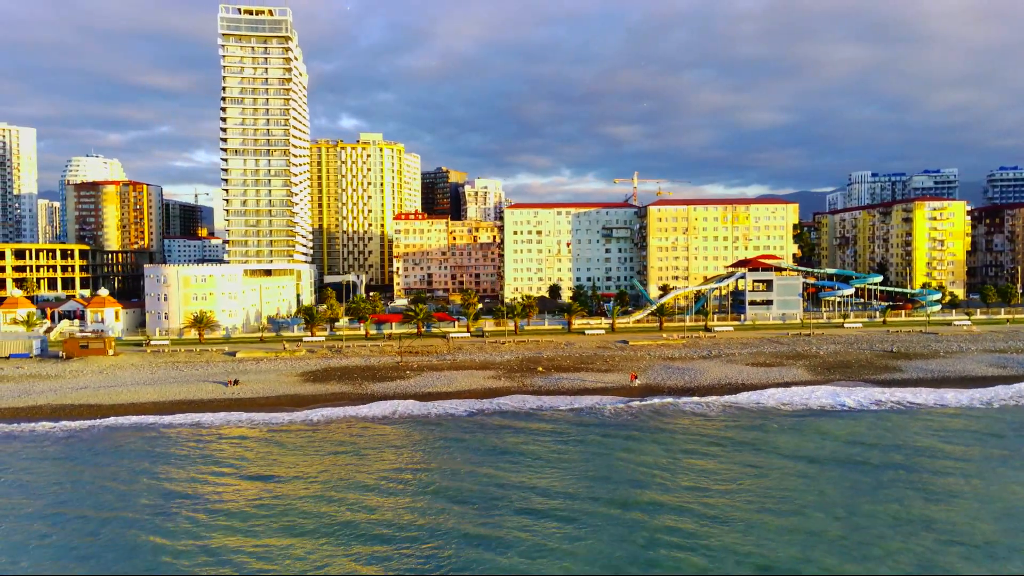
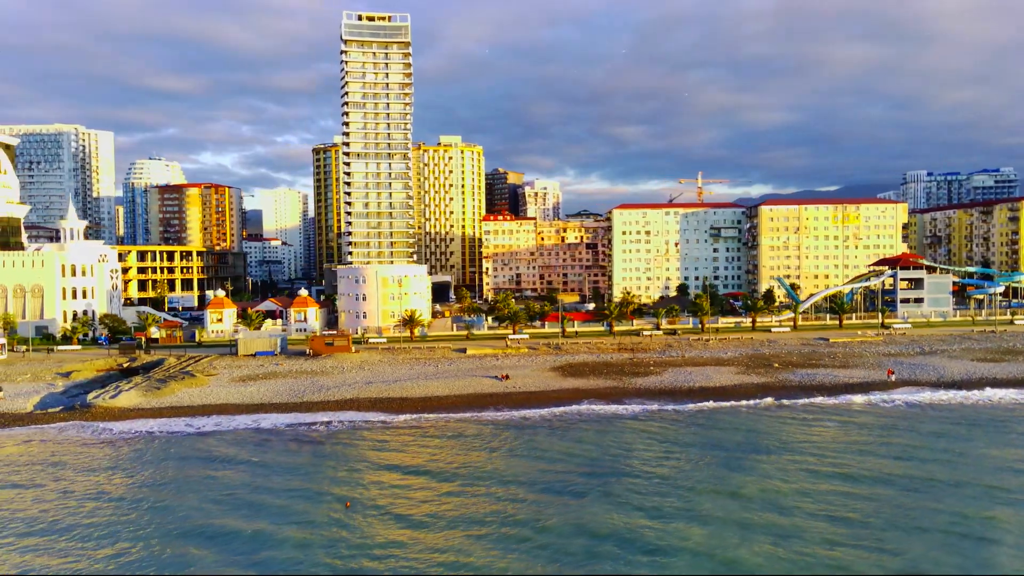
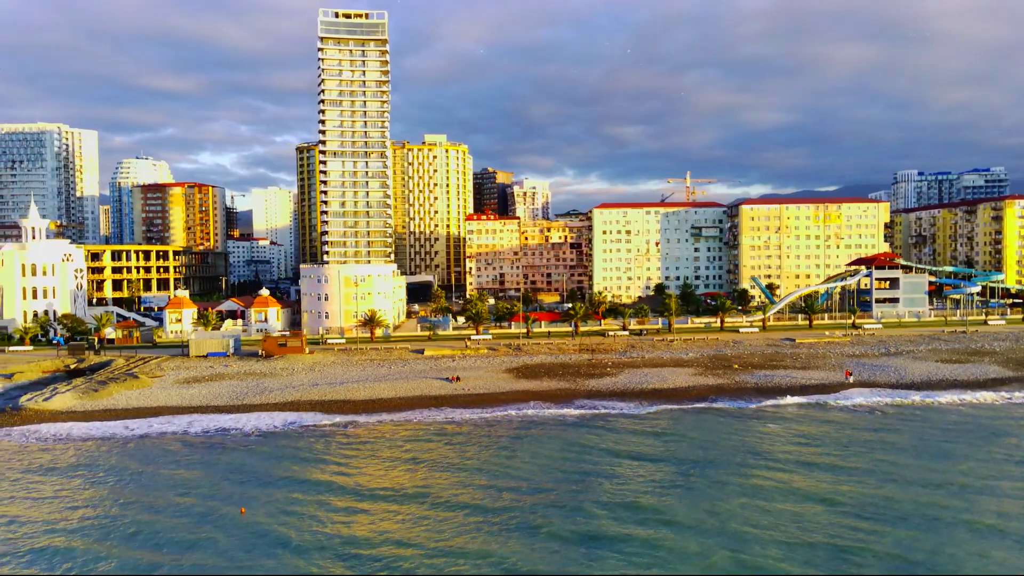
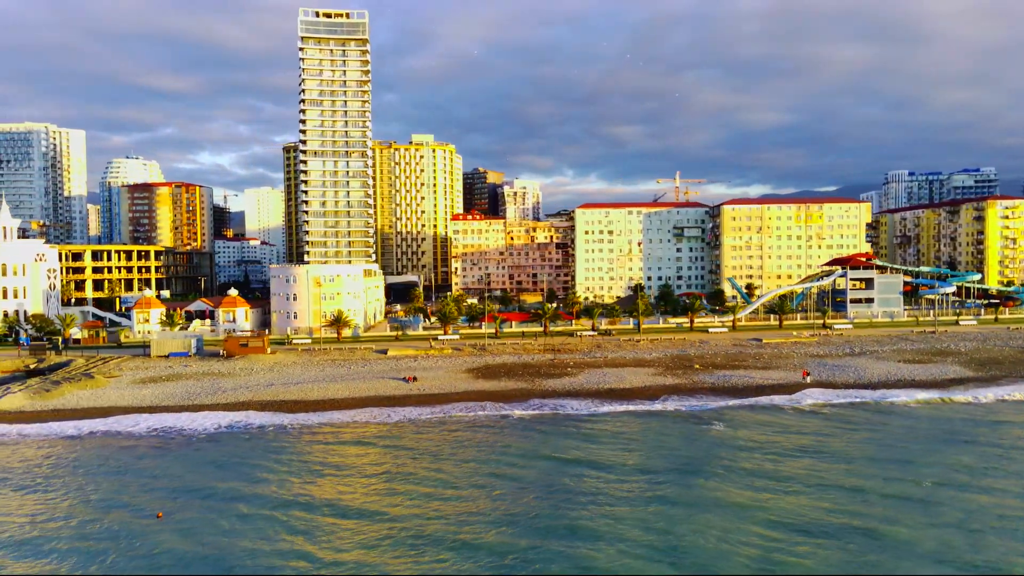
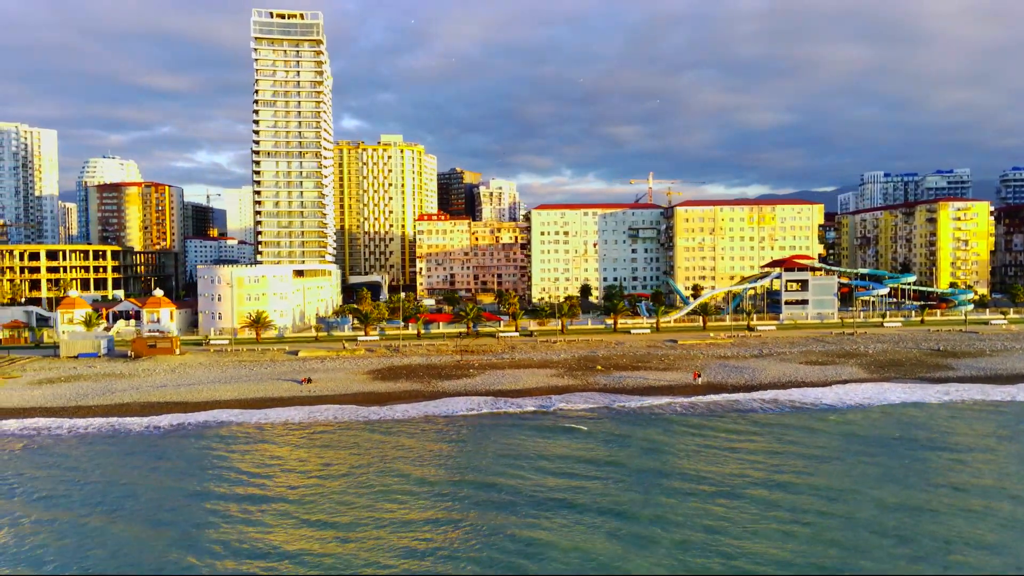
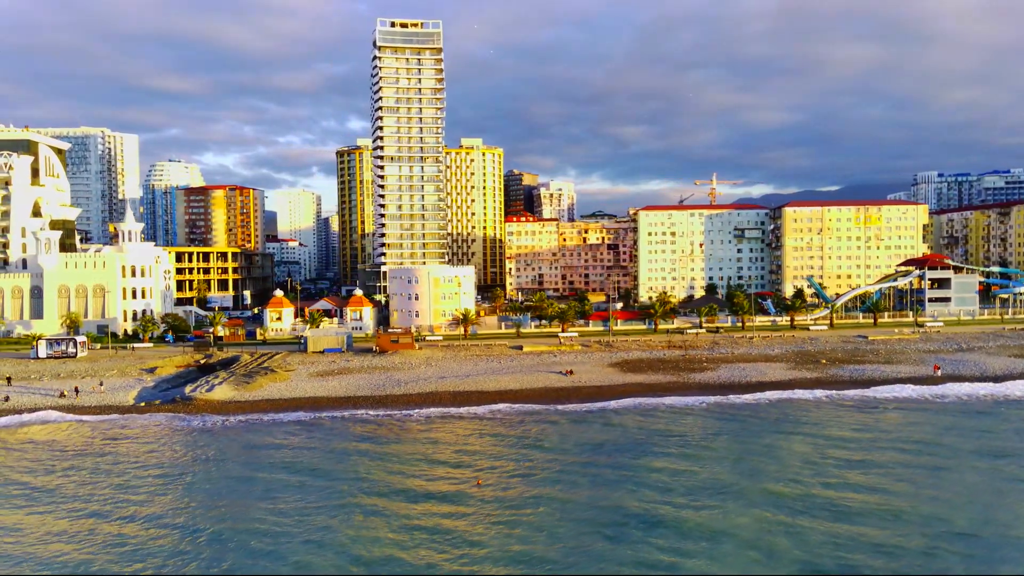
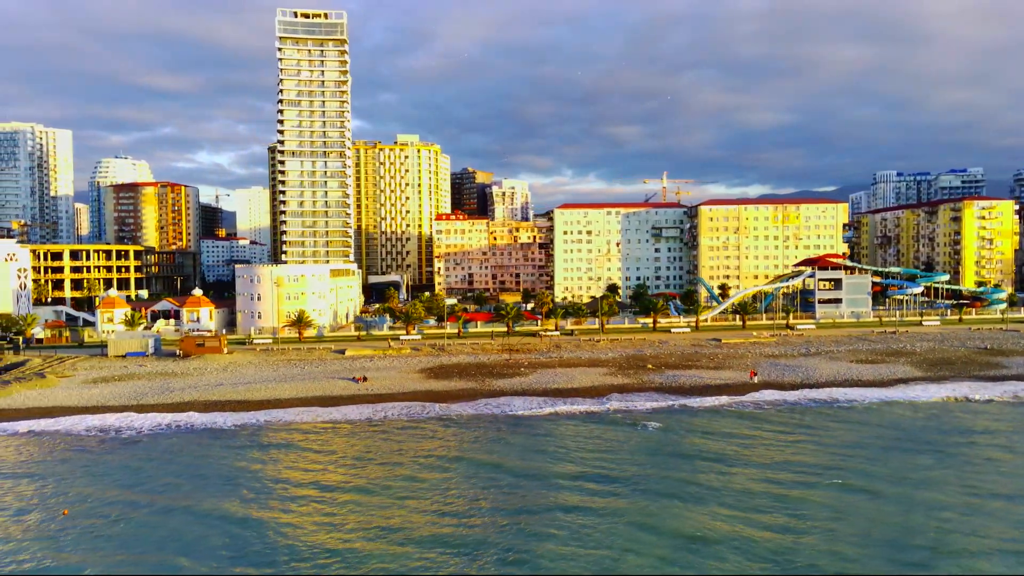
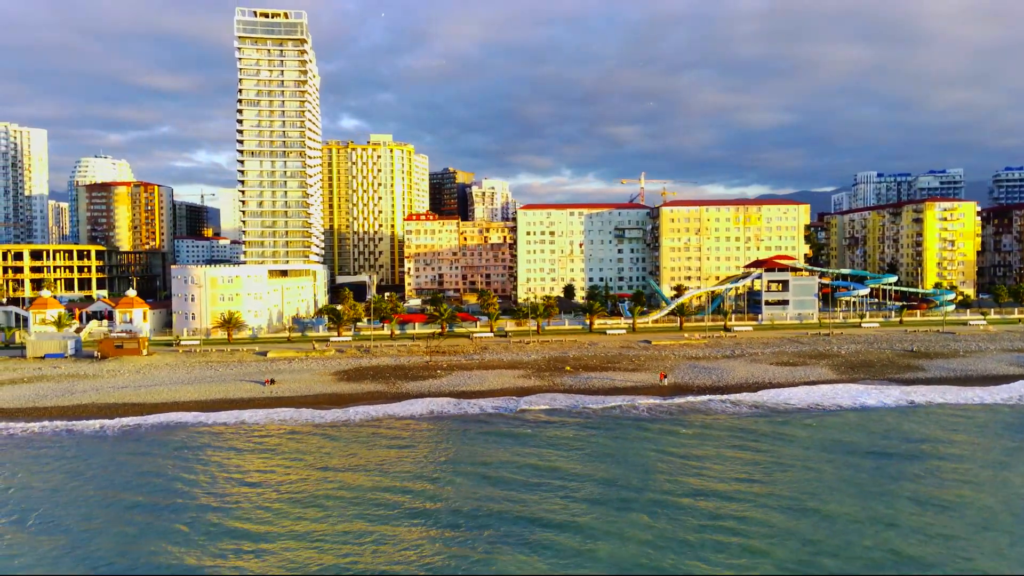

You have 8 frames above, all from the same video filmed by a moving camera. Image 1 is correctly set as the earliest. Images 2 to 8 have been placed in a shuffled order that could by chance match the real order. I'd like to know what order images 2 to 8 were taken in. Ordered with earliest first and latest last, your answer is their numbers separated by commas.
8, 5, 7, 4, 3, 2, 6
